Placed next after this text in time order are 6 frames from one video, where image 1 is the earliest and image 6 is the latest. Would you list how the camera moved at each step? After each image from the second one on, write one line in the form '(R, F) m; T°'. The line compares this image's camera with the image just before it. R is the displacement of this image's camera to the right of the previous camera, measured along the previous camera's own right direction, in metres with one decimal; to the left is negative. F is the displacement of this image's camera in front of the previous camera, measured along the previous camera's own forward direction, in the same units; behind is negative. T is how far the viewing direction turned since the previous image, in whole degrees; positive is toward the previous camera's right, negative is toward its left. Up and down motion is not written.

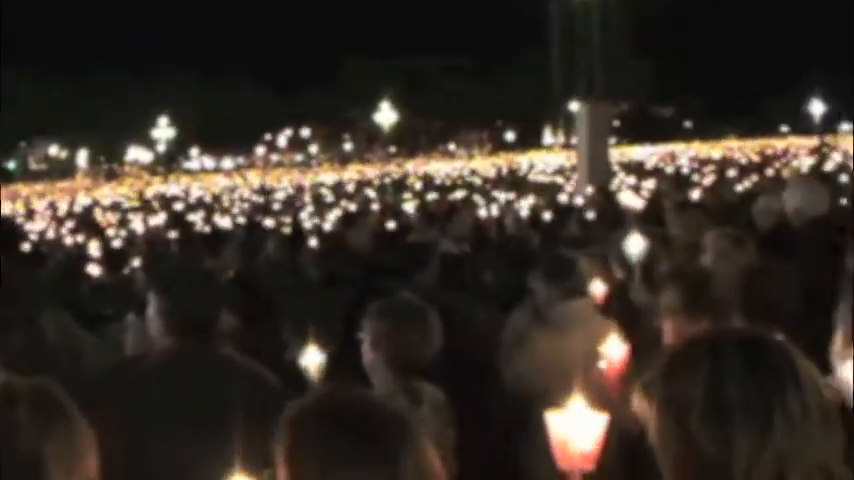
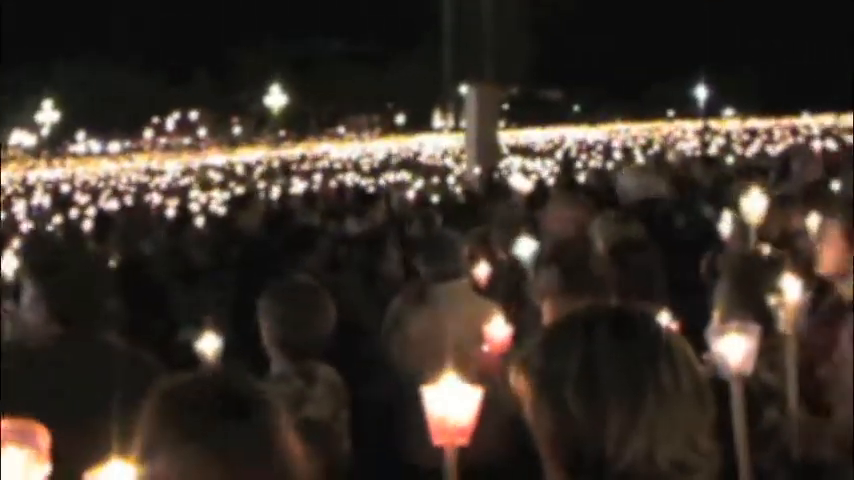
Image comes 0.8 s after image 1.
(+0.1, 0.0) m; +4°
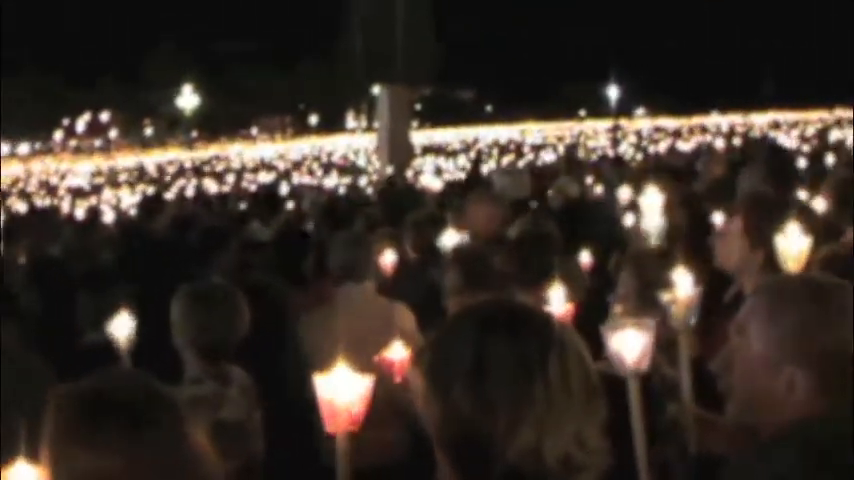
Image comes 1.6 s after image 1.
(+1.6, 0.0) m; -11°
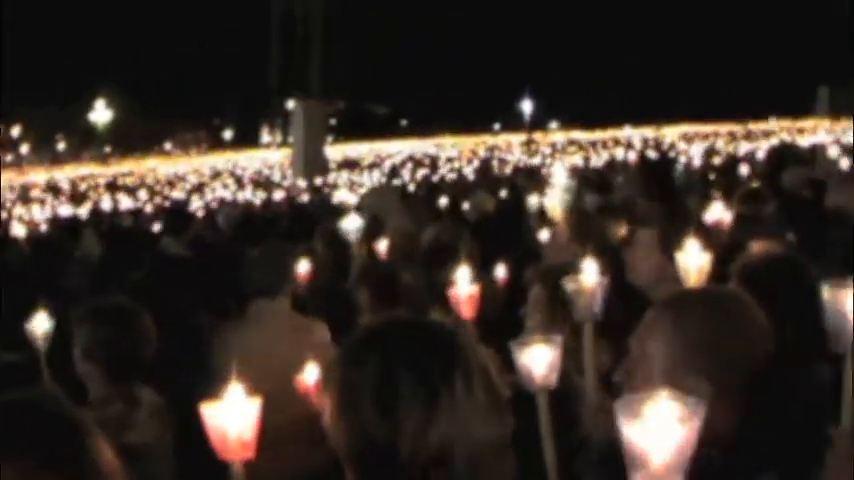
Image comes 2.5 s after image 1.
(+0.1, 0.0) m; +2°
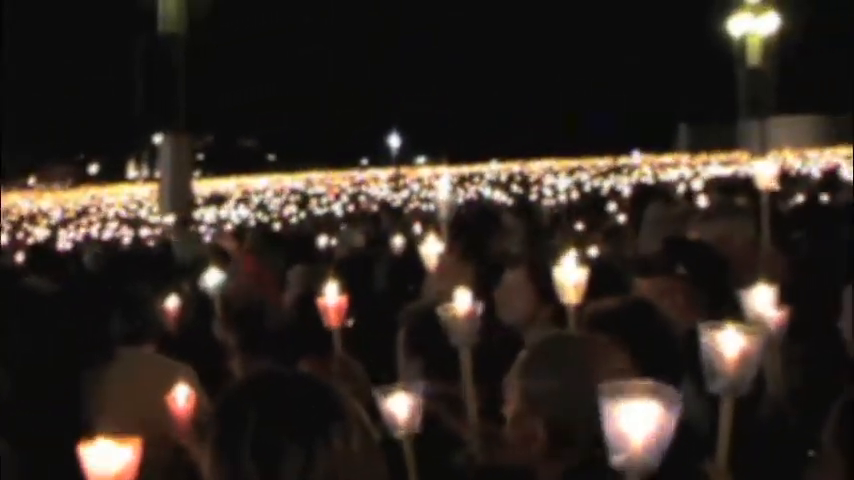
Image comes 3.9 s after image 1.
(+1.5, +0.4) m; -10°
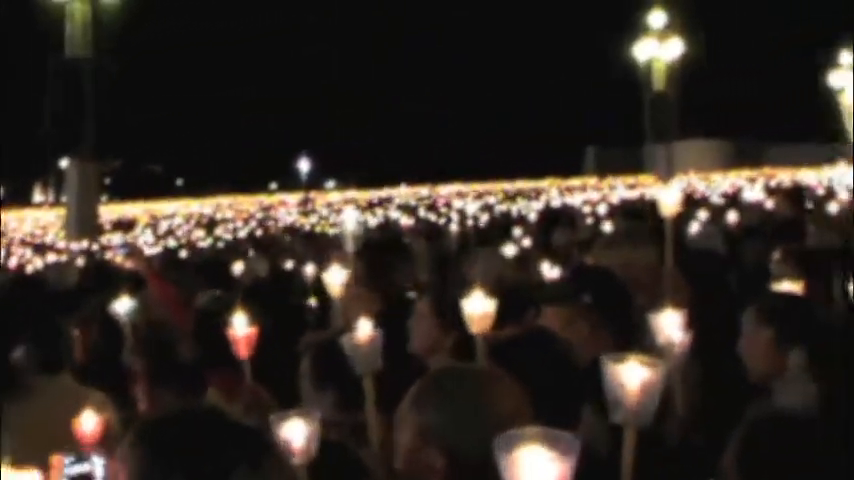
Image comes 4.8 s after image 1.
(+0.2, +0.1) m; +2°
